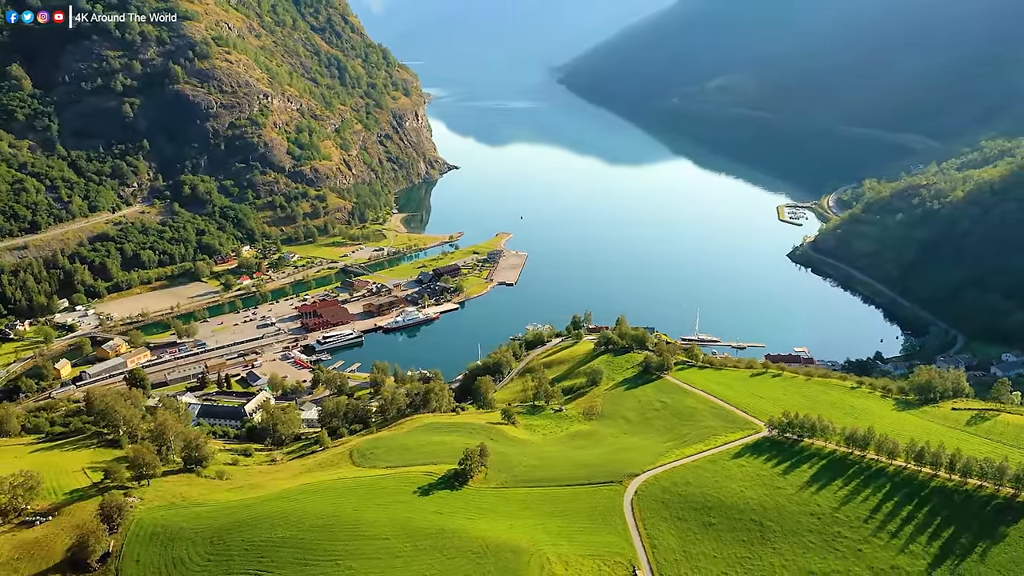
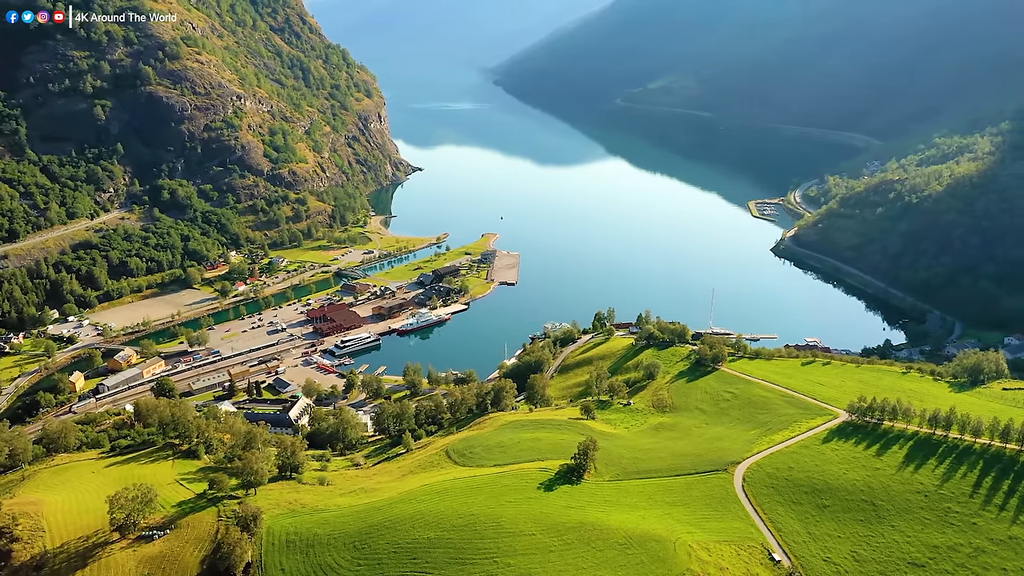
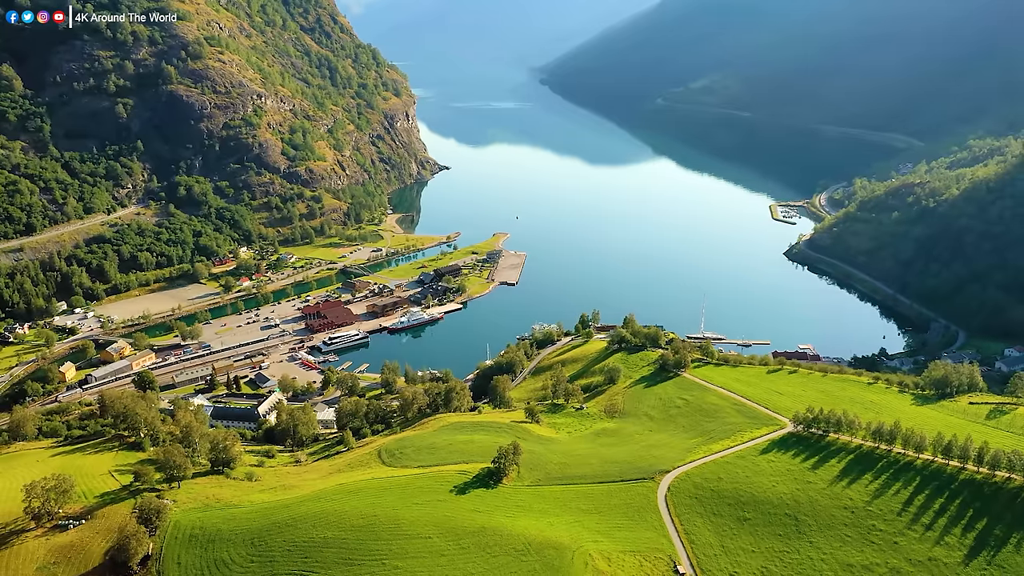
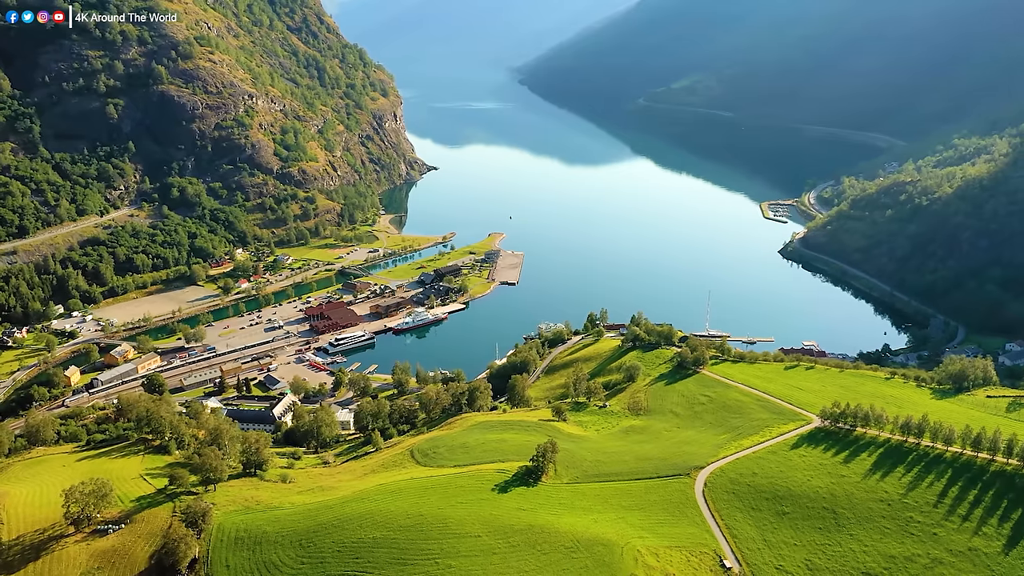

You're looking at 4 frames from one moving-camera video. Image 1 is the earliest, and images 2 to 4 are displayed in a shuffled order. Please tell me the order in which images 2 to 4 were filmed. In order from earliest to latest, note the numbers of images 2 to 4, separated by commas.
3, 4, 2
